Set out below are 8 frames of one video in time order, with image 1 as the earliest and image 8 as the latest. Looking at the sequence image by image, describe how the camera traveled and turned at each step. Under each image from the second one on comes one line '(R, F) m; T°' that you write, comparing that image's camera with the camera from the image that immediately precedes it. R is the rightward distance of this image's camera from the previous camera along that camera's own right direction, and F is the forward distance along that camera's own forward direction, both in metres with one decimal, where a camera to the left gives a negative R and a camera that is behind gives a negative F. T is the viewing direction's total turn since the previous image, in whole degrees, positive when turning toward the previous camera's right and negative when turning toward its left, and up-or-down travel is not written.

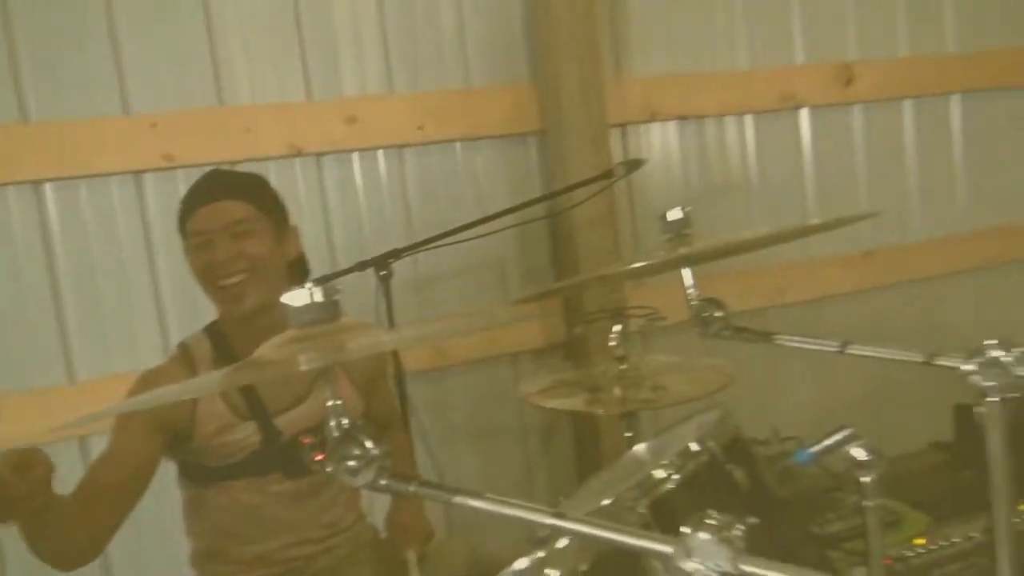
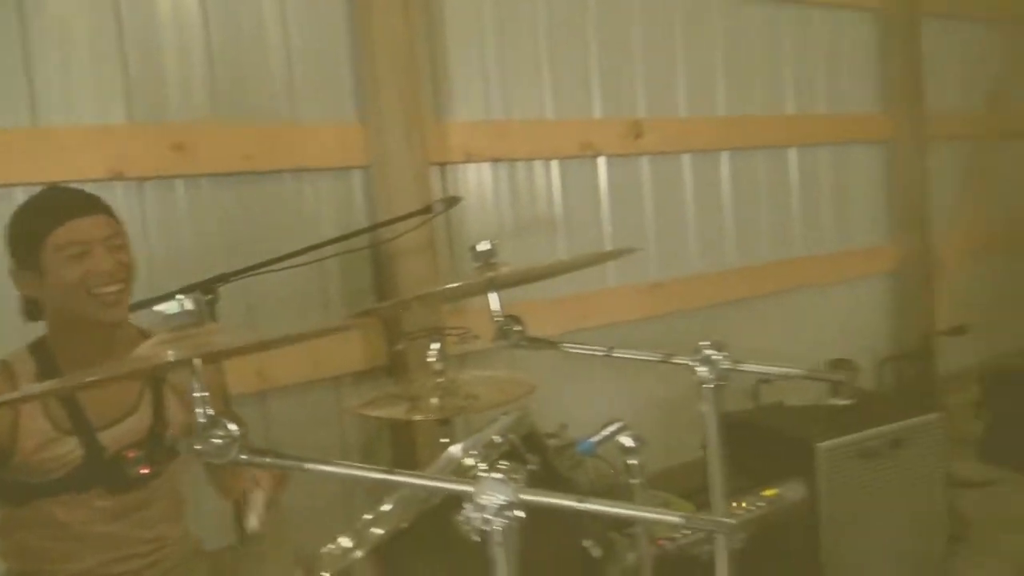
(0.0, -0.2) m; +13°
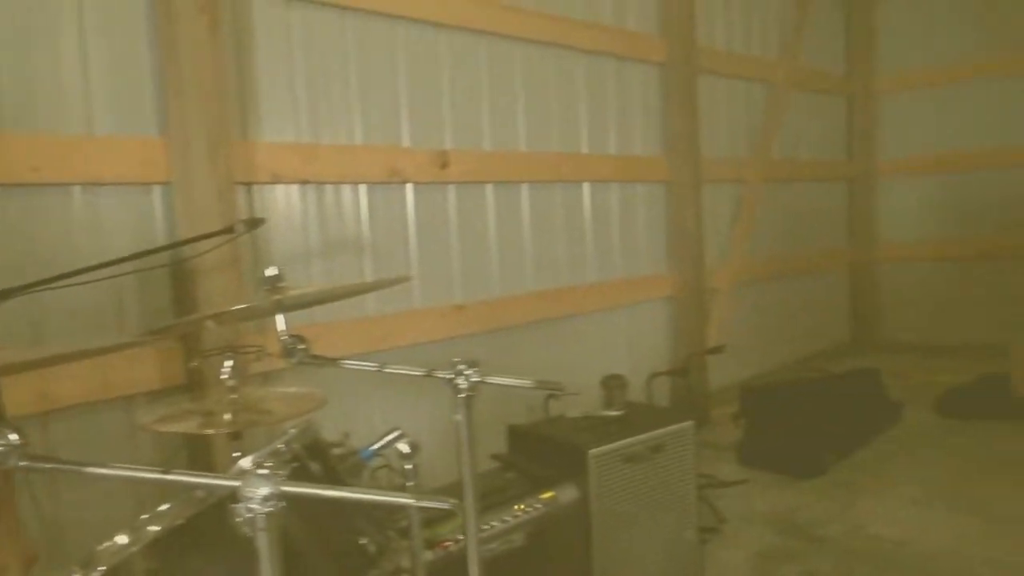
(0.0, -0.1) m; +13°
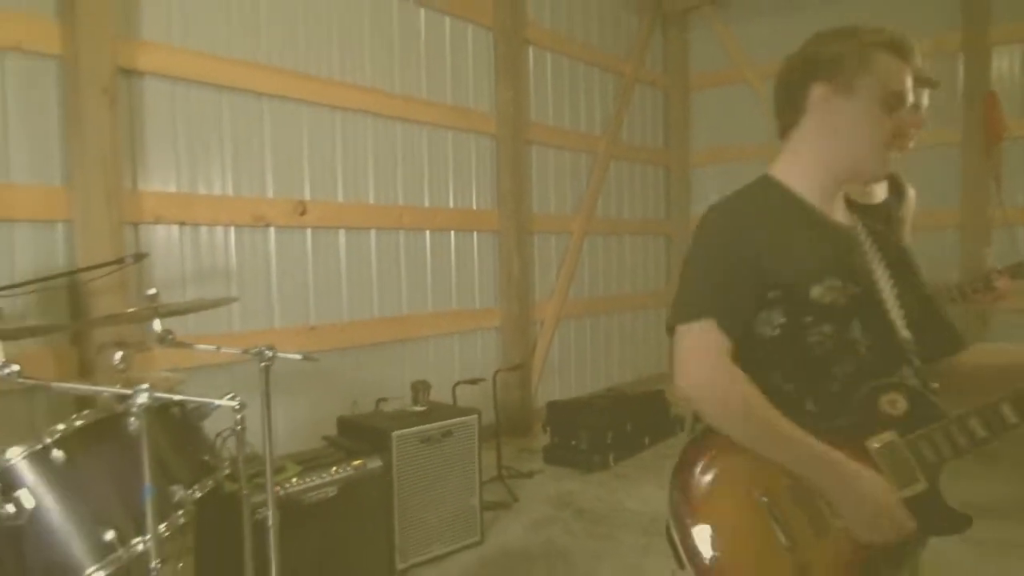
(+0.2, -0.8) m; +8°
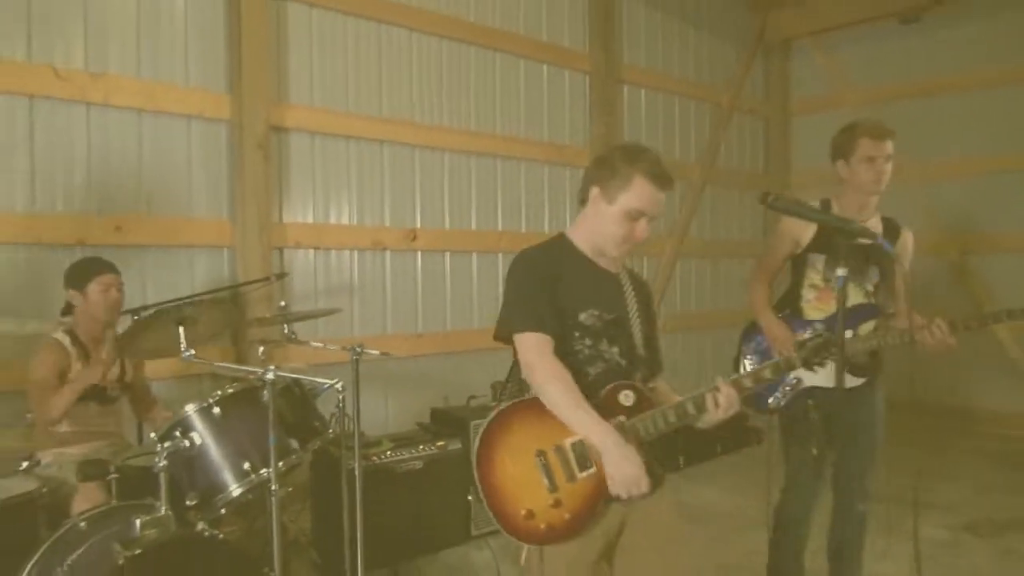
(+0.3, -0.6) m; -10°
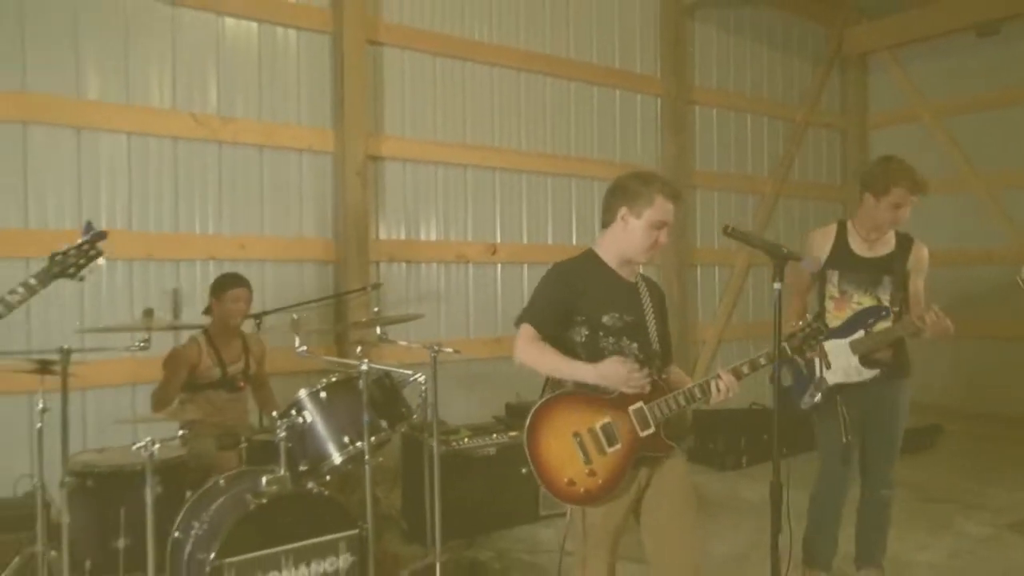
(+0.2, -0.4) m; -7°
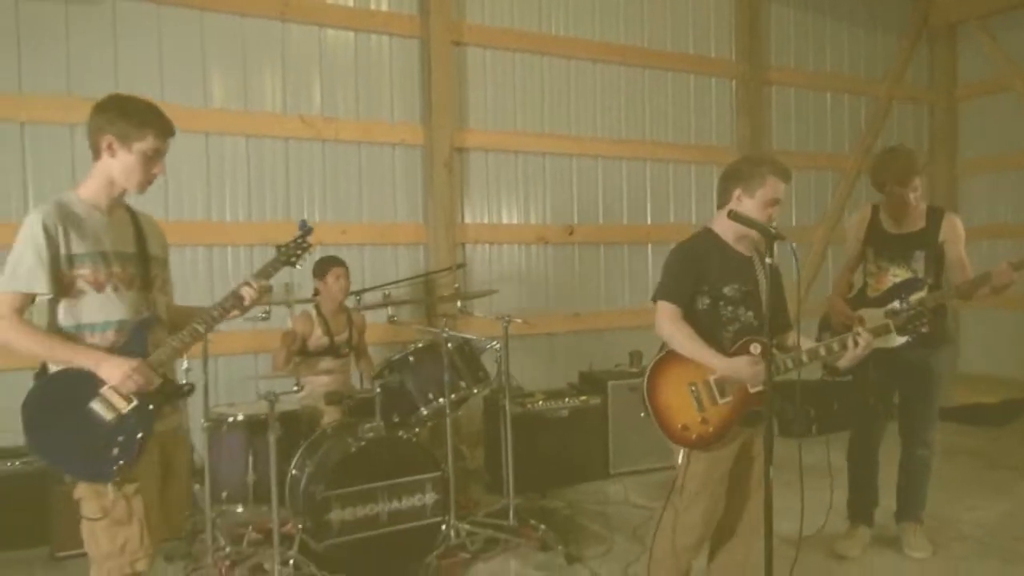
(+0.2, -0.4) m; -7°
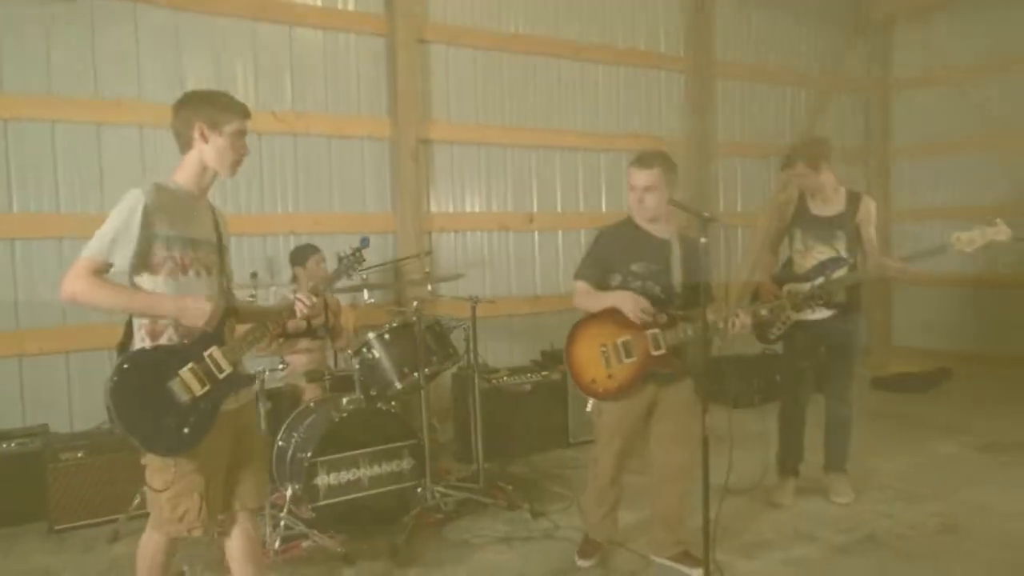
(0.0, -0.3) m; +3°
